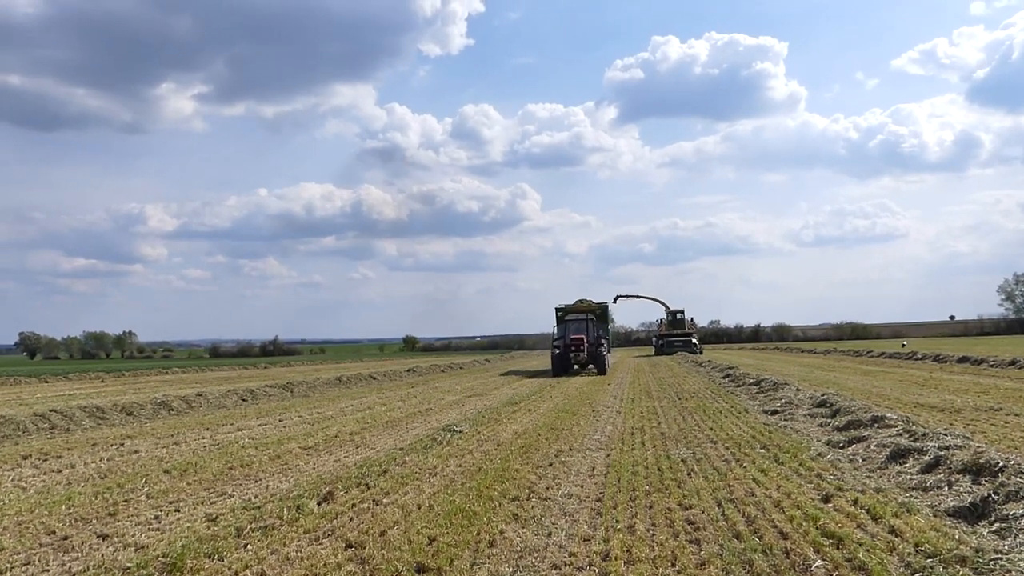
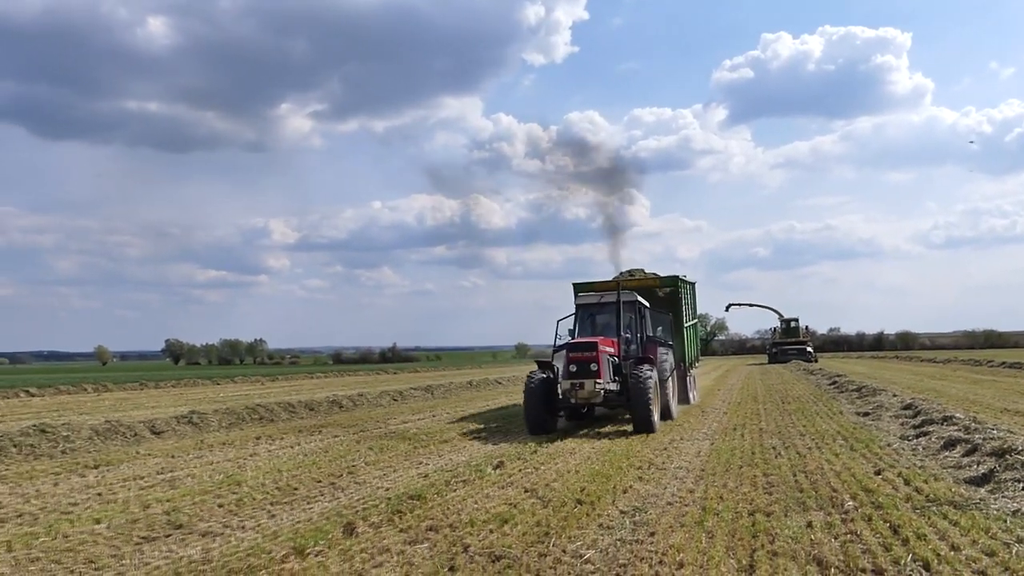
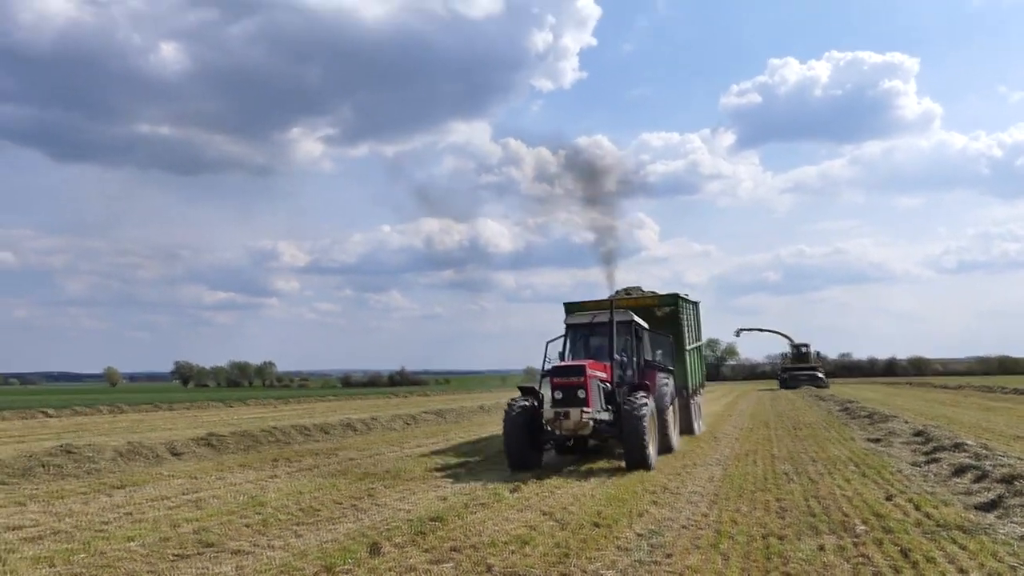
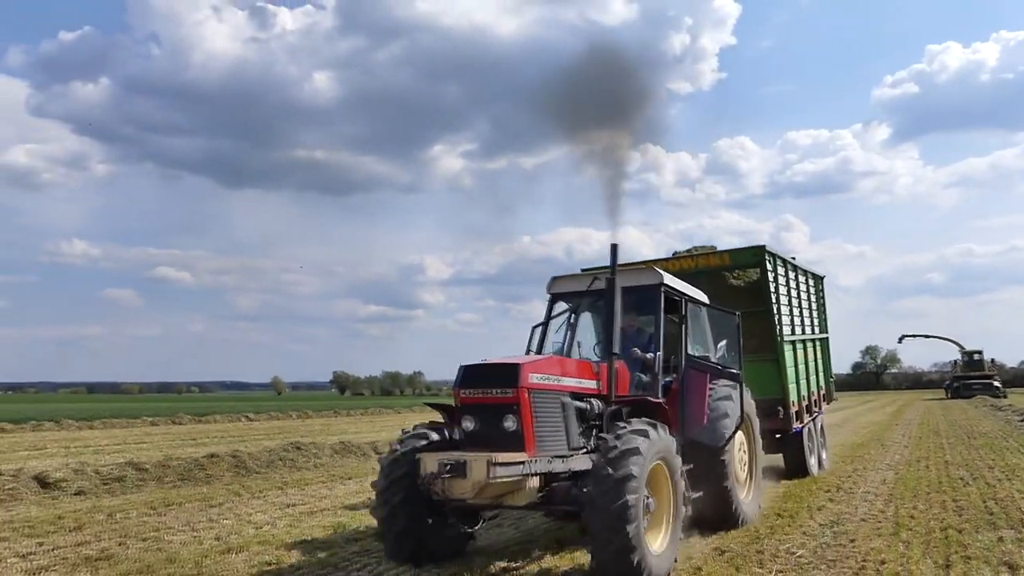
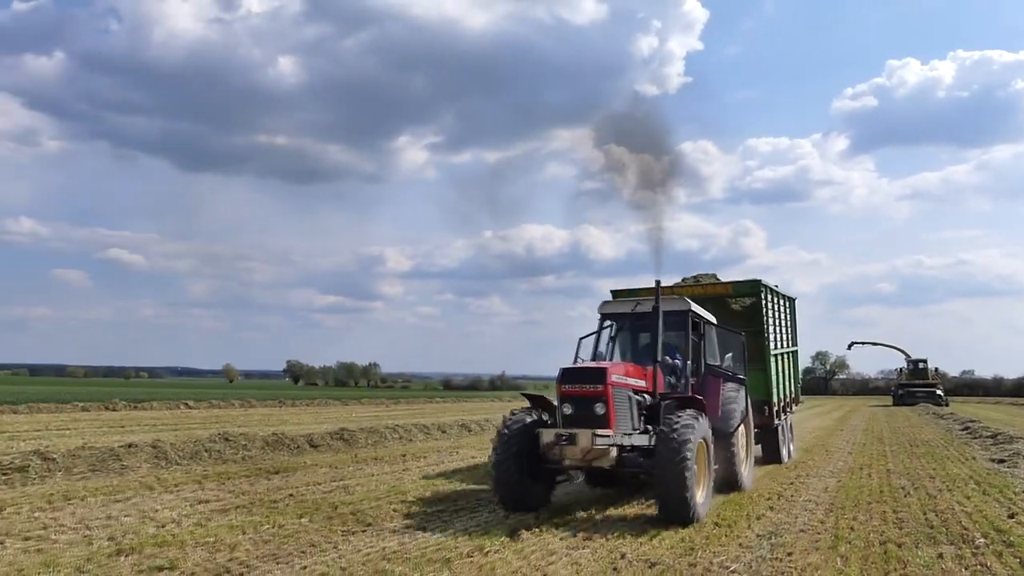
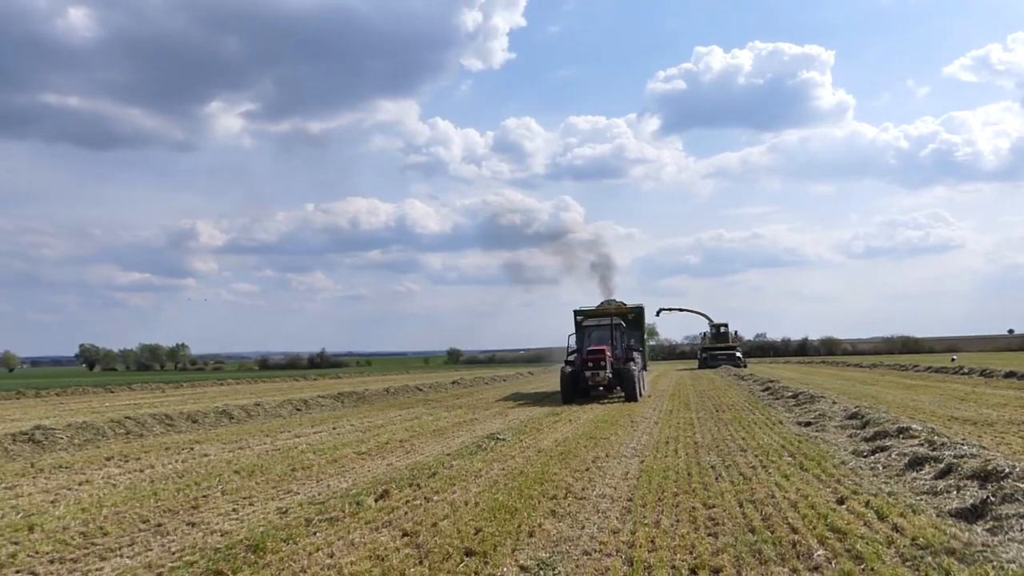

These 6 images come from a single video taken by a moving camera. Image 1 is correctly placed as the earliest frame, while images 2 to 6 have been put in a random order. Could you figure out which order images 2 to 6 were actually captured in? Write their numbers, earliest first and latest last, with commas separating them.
6, 2, 3, 5, 4
